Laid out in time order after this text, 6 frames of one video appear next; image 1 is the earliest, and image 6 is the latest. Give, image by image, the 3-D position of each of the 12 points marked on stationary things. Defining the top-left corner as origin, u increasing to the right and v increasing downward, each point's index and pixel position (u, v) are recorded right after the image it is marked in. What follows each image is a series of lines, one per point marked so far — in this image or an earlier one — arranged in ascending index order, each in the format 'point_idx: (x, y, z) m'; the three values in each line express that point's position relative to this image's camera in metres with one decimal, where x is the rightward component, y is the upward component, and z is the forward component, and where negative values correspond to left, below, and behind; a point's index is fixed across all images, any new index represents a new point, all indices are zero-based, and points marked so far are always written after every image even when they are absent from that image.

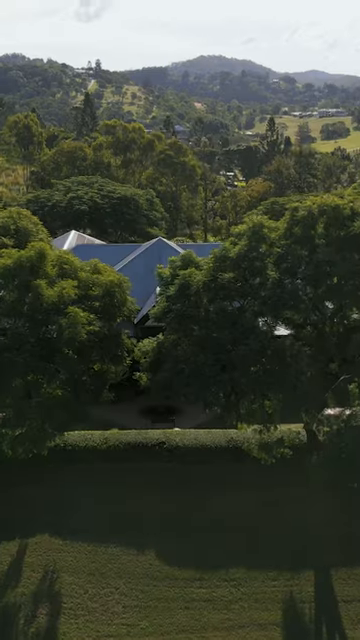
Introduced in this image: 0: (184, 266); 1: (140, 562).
0: (+0.1, +0.9, +13.7) m
1: (-0.6, -3.7, +12.4) m
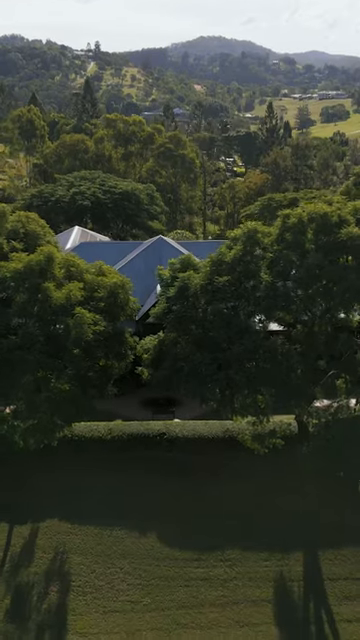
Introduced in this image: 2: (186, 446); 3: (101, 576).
0: (+0.1, +0.9, +14.6) m
1: (-0.6, -3.7, +13.4) m
2: (+0.1, -2.5, +15.6) m
3: (-1.3, -4.1, +12.7) m
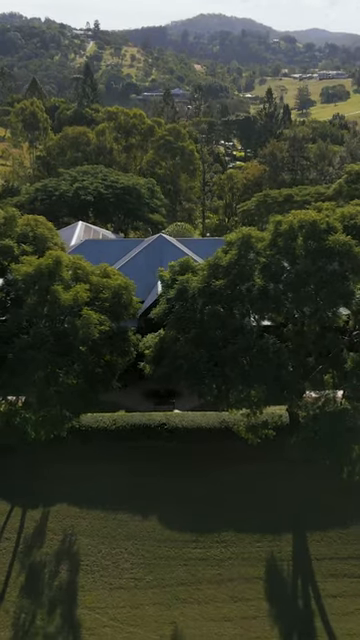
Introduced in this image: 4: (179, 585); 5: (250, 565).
0: (0.0, +1.0, +15.6) m
1: (-0.6, -3.8, +14.6) m
2: (+0.1, -2.4, +16.8) m
3: (-1.3, -4.1, +13.9) m
4: (0.0, -4.4, +13.2) m
5: (+1.2, -4.2, +13.7) m
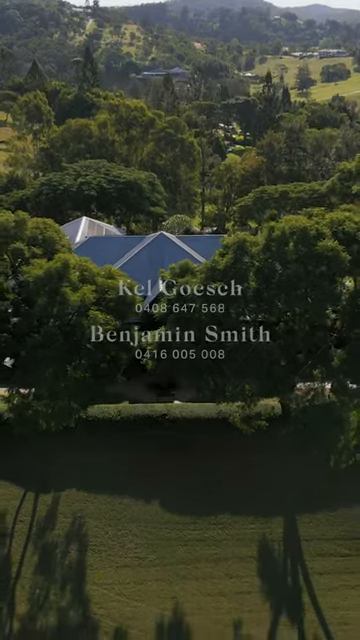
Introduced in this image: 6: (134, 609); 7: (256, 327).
0: (0.0, +1.0, +16.8) m
1: (-0.6, -3.7, +15.8) m
2: (+0.1, -2.4, +18.0) m
3: (-1.3, -4.1, +15.1) m
4: (0.0, -4.4, +14.5) m
5: (+1.2, -4.2, +14.9) m
6: (-0.8, -4.8, +13.4) m
7: (+1.5, -0.2, +15.7) m
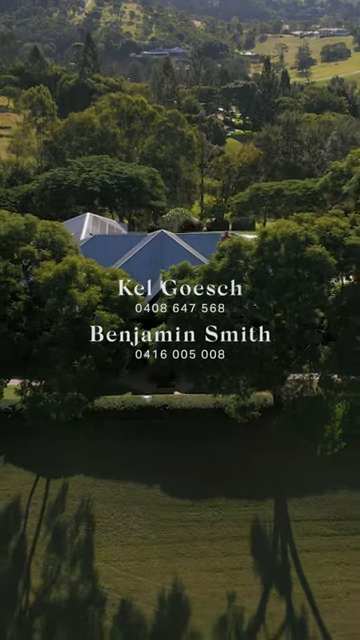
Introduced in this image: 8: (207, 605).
0: (0.0, +1.0, +18.0) m
1: (-0.6, -3.7, +17.2) m
2: (+0.1, -2.3, +19.3) m
3: (-1.3, -4.1, +16.5) m
4: (0.0, -4.4, +15.9) m
5: (+1.2, -4.2, +16.3) m
6: (-0.8, -4.9, +14.8) m
7: (+1.5, -0.1, +17.0) m
8: (+0.5, -5.1, +14.3) m
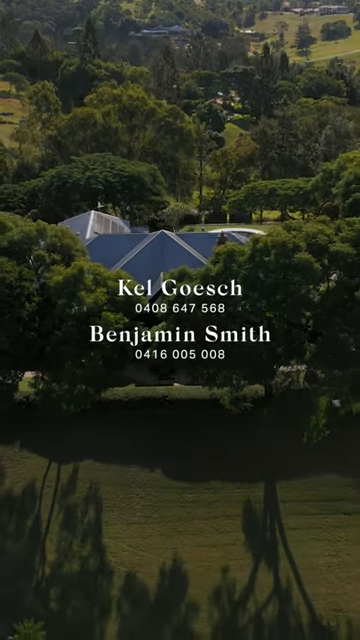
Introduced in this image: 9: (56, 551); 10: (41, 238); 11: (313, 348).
0: (0.0, +1.1, +19.7) m
1: (-0.7, -3.7, +19.0) m
2: (+0.1, -2.2, +21.1) m
3: (-1.3, -4.1, +18.3) m
4: (0.0, -4.4, +17.7) m
5: (+1.2, -4.2, +18.1) m
6: (-0.8, -4.9, +16.7) m
7: (+1.5, -0.1, +18.7) m
8: (+0.5, -5.2, +16.2) m
9: (-2.6, -4.8, +16.8) m
10: (-3.5, +2.0, +19.9) m
11: (+3.2, -0.6, +18.9) m
